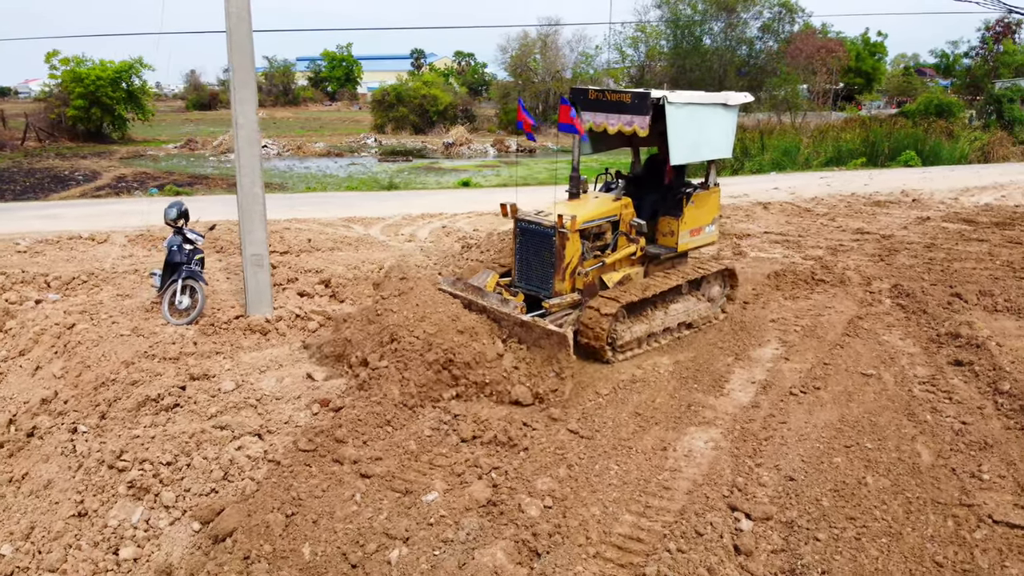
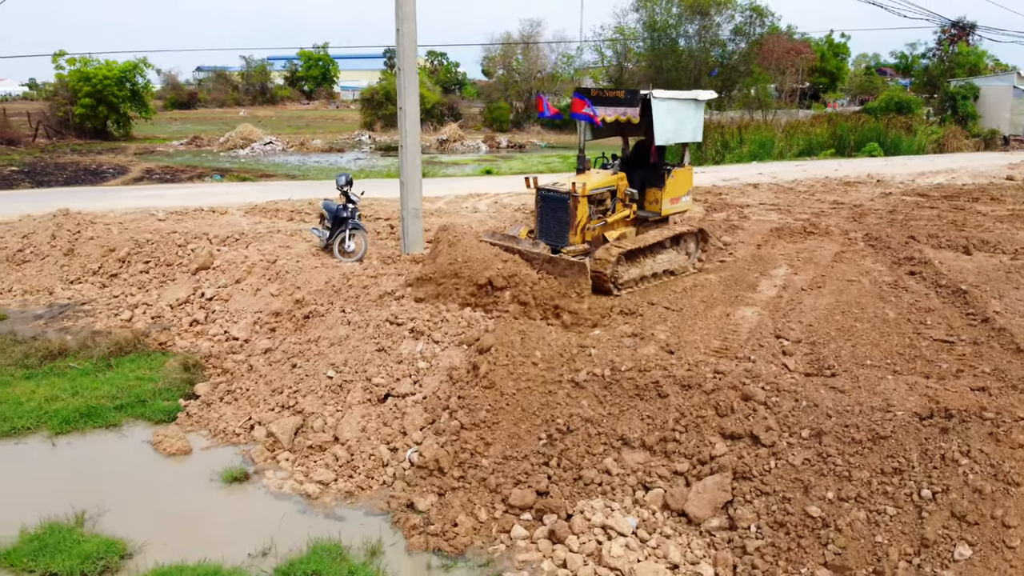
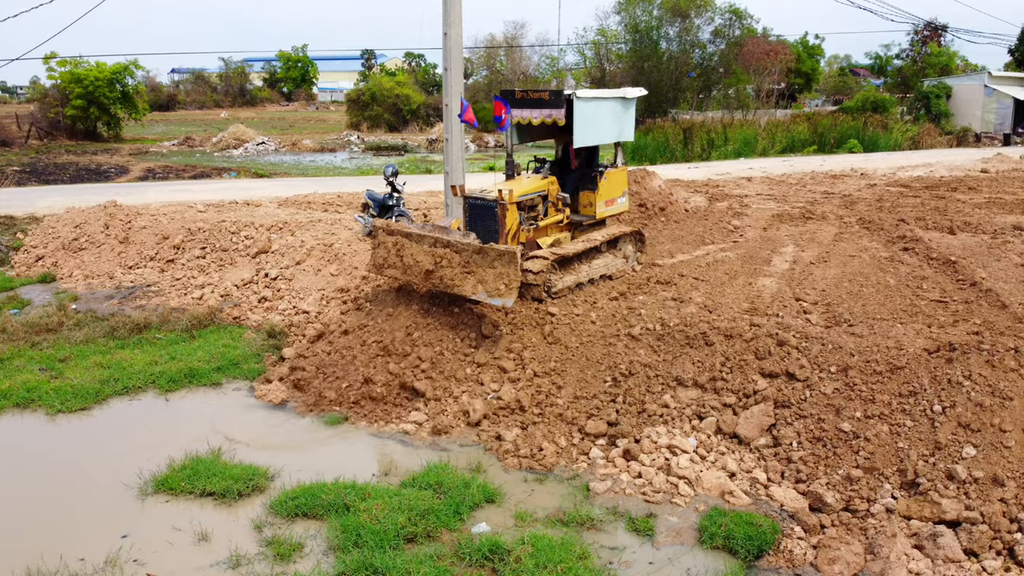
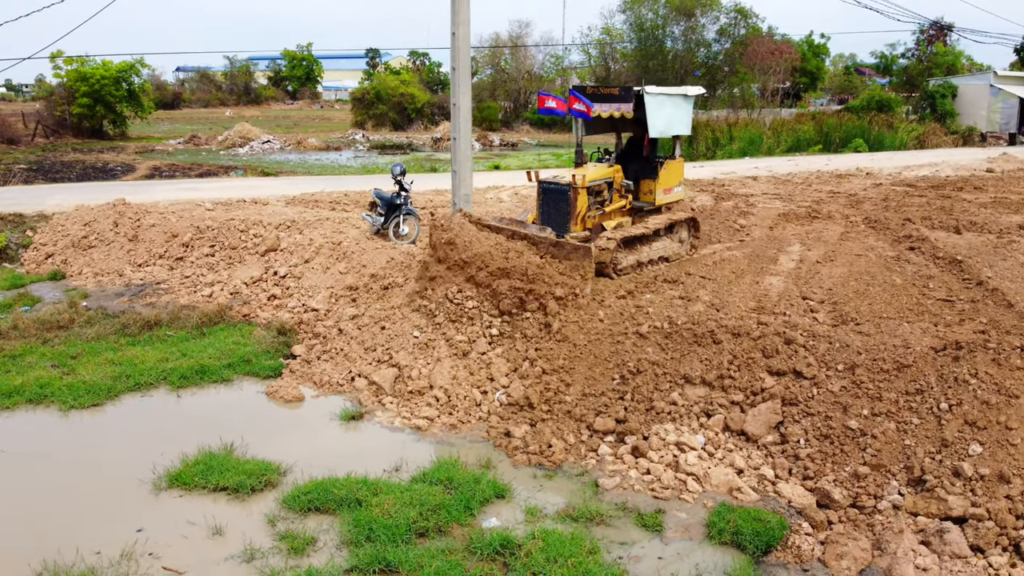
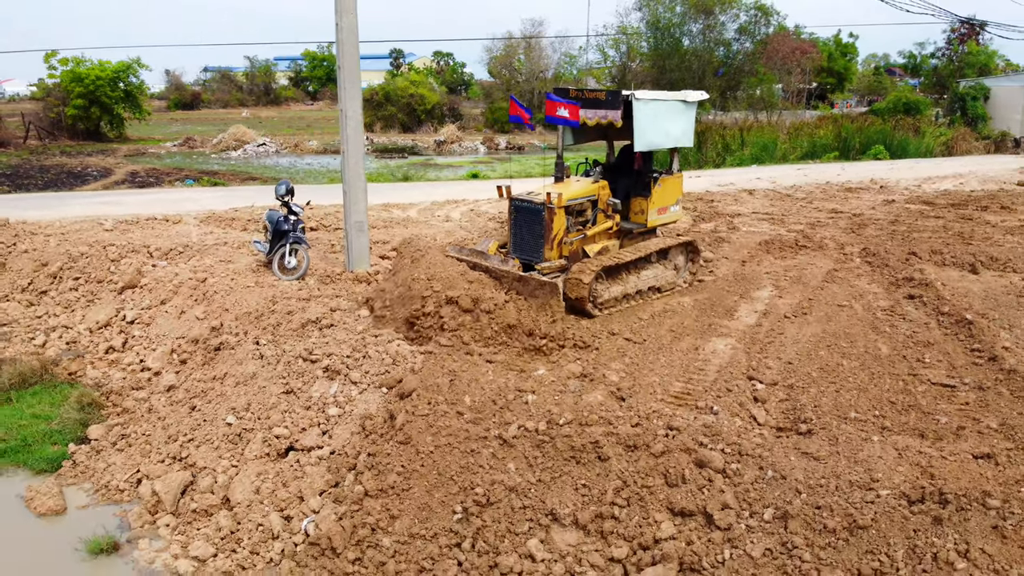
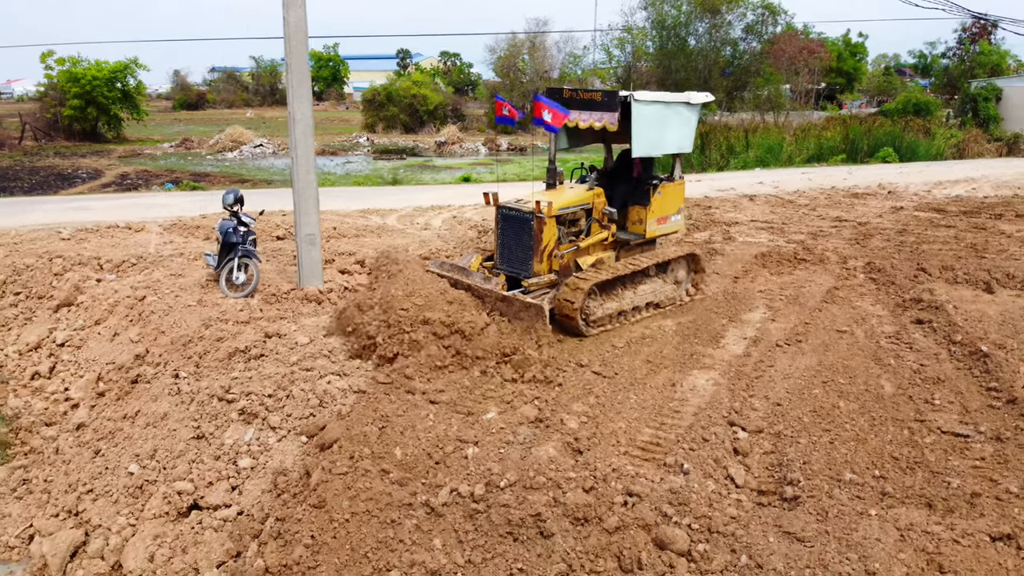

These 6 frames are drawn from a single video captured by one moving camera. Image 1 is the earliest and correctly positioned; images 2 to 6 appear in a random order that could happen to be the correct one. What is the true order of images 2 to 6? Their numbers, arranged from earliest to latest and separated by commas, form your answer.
6, 5, 2, 4, 3
